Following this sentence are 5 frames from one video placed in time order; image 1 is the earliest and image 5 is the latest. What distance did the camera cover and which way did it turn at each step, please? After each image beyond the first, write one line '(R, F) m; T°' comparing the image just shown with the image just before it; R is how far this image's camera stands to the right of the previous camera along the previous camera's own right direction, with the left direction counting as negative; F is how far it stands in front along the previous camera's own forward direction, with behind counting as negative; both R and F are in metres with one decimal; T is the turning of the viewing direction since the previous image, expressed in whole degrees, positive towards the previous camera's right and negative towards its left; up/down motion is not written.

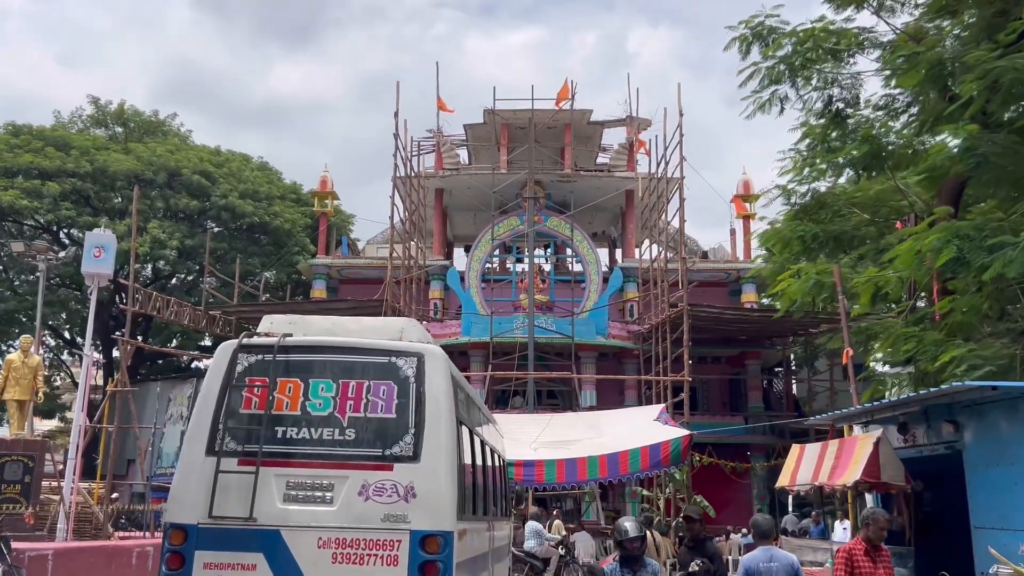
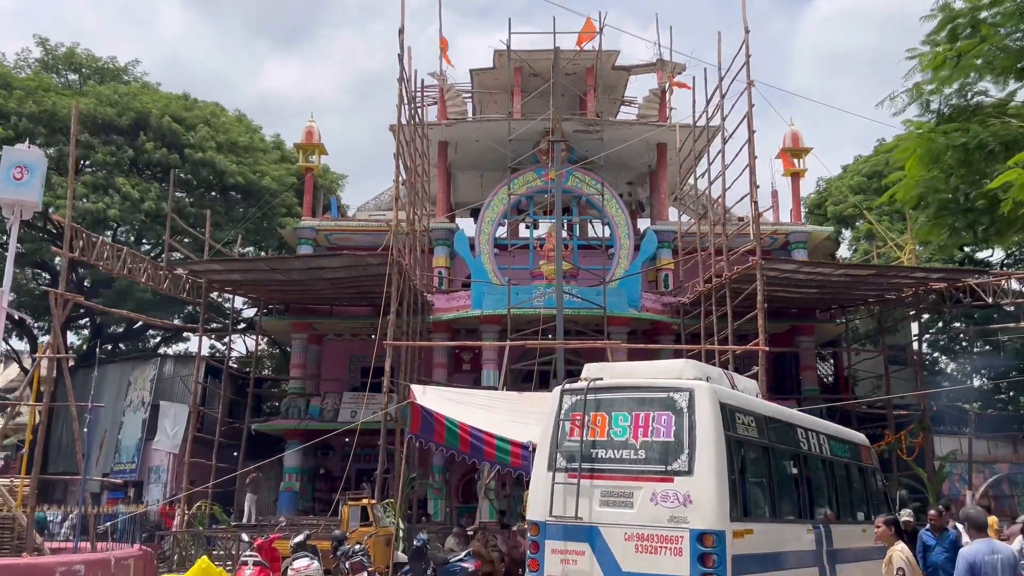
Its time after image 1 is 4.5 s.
(-0.9, +3.1) m; +1°
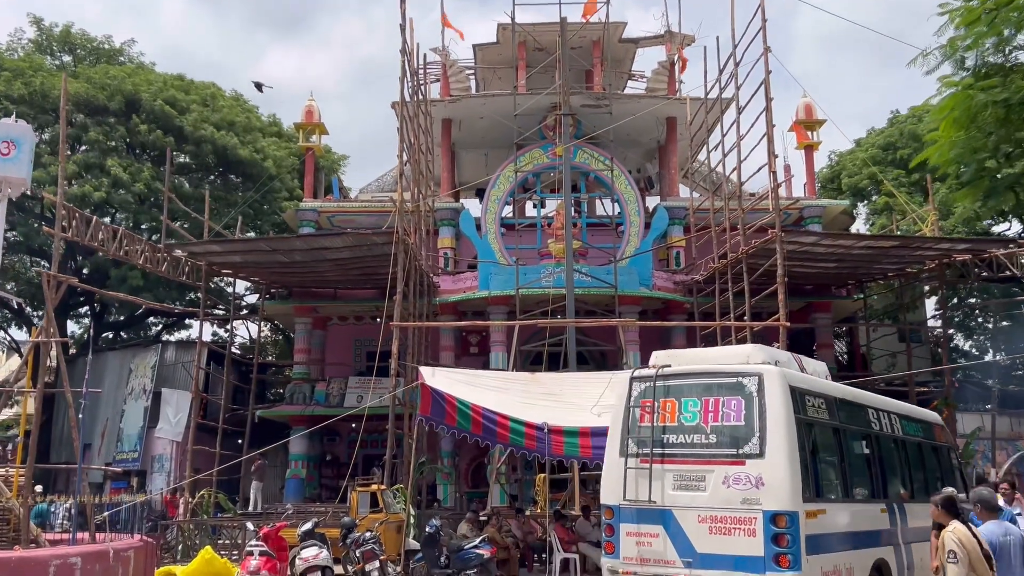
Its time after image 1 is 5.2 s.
(-0.1, +0.5) m; 0°
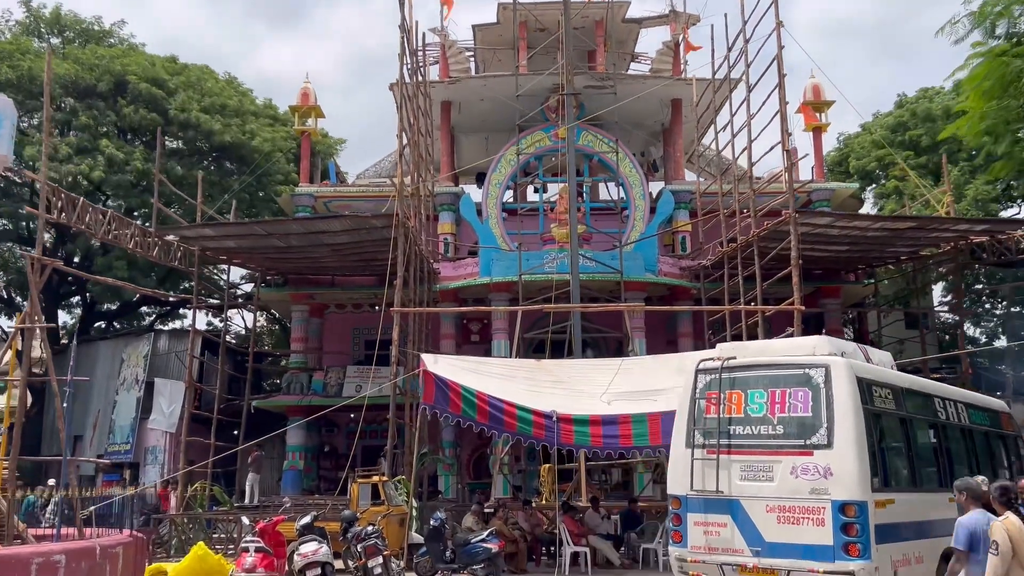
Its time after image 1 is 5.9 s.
(-0.1, +0.5) m; 0°
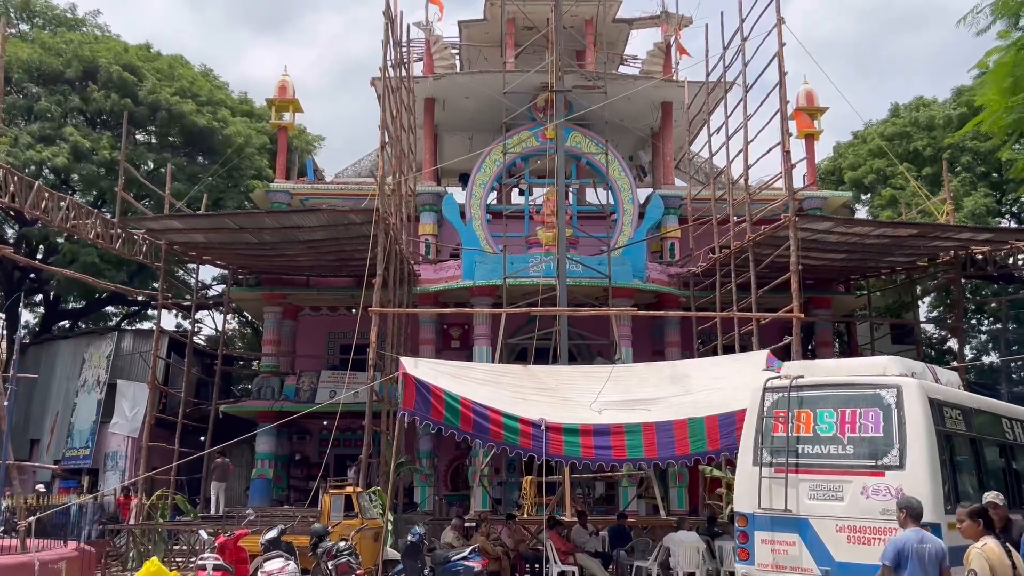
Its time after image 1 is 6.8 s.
(-0.1, +0.7) m; +2°
